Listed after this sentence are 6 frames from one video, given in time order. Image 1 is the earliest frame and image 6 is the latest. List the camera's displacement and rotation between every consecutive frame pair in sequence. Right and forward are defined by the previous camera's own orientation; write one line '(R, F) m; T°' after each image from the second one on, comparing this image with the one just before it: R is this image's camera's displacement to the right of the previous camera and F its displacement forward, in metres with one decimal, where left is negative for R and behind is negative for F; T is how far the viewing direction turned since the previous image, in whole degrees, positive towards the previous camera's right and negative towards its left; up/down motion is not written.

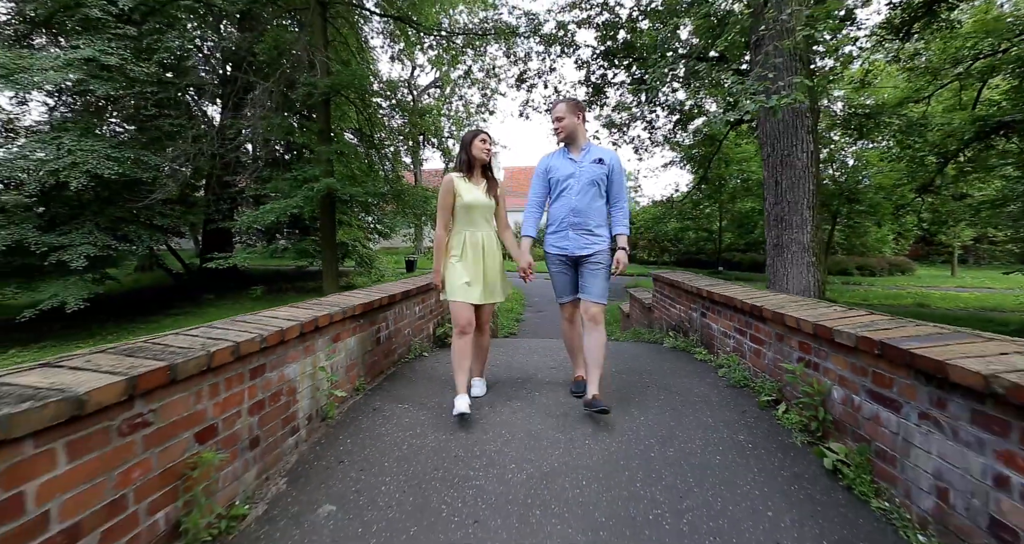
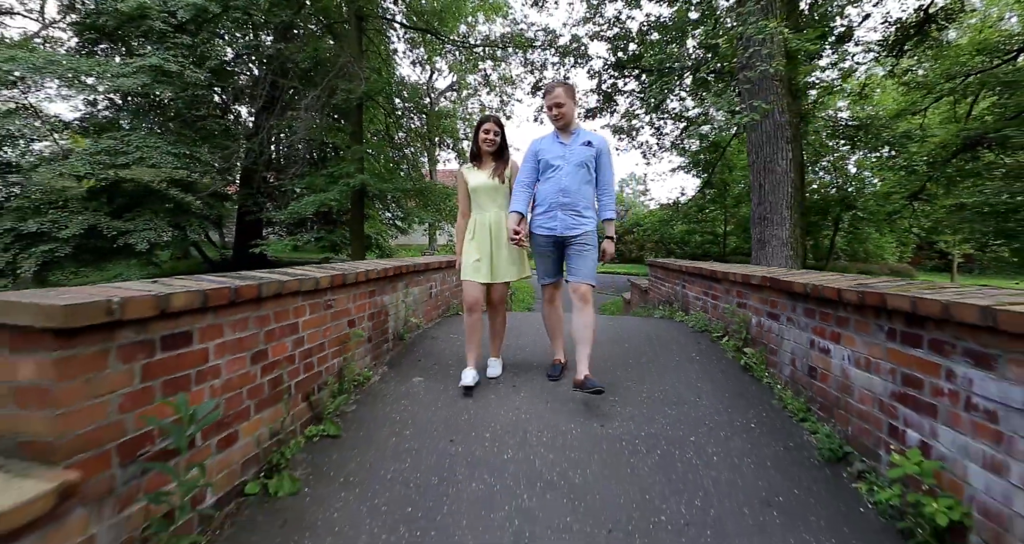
(-0.1, -1.0) m; -1°
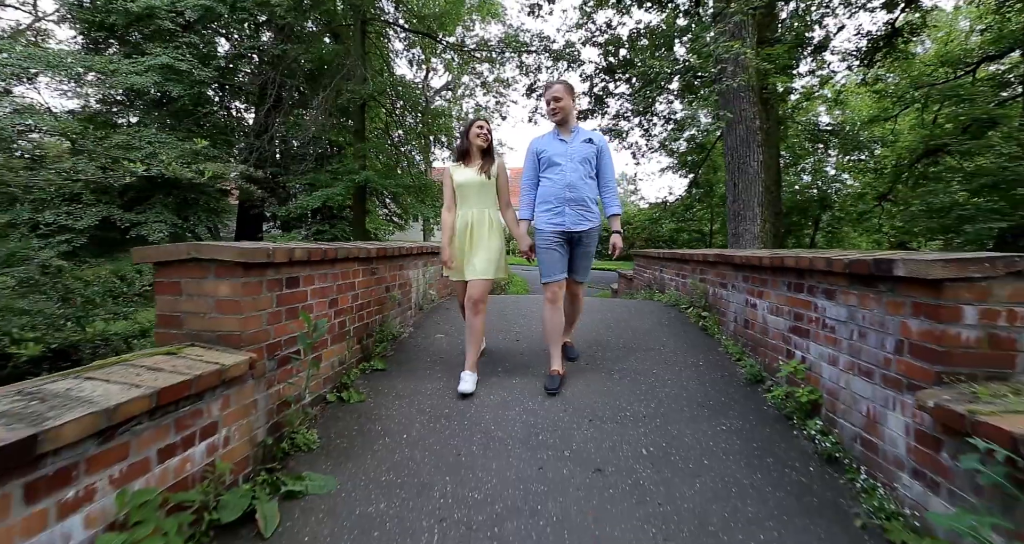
(-0.1, -0.6) m; +1°
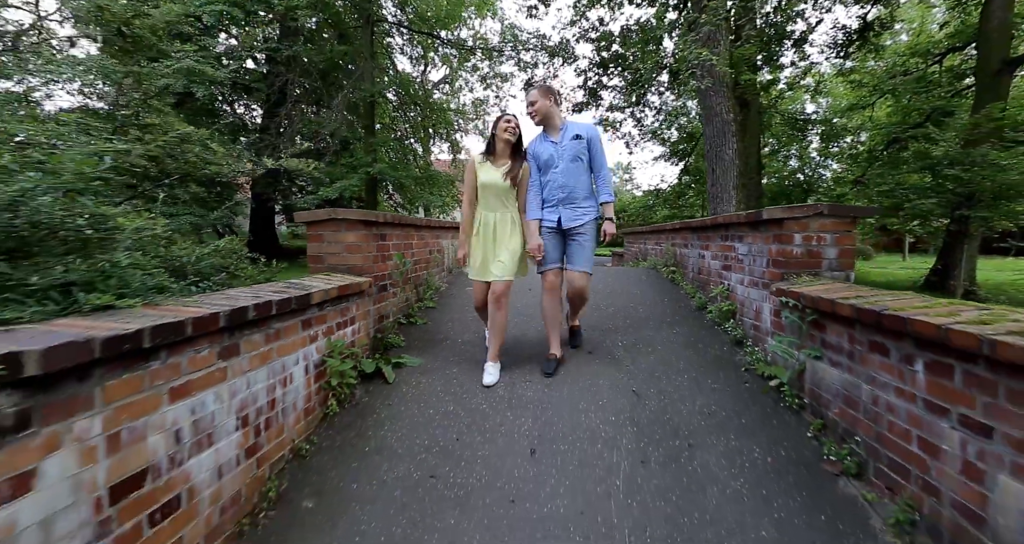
(-0.1, -1.0) m; 0°
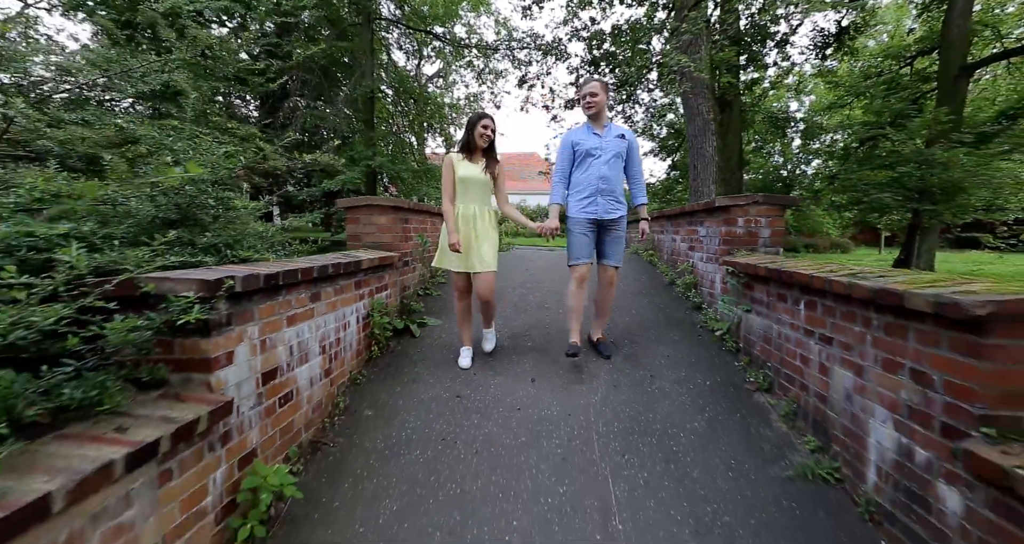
(-0.1, -0.6) m; +1°
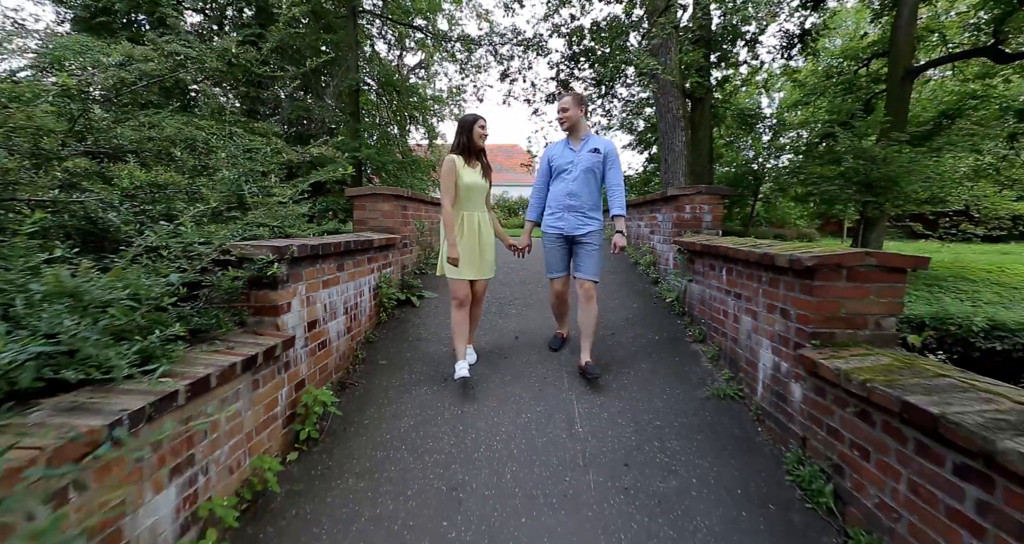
(0.0, -0.5) m; +2°
